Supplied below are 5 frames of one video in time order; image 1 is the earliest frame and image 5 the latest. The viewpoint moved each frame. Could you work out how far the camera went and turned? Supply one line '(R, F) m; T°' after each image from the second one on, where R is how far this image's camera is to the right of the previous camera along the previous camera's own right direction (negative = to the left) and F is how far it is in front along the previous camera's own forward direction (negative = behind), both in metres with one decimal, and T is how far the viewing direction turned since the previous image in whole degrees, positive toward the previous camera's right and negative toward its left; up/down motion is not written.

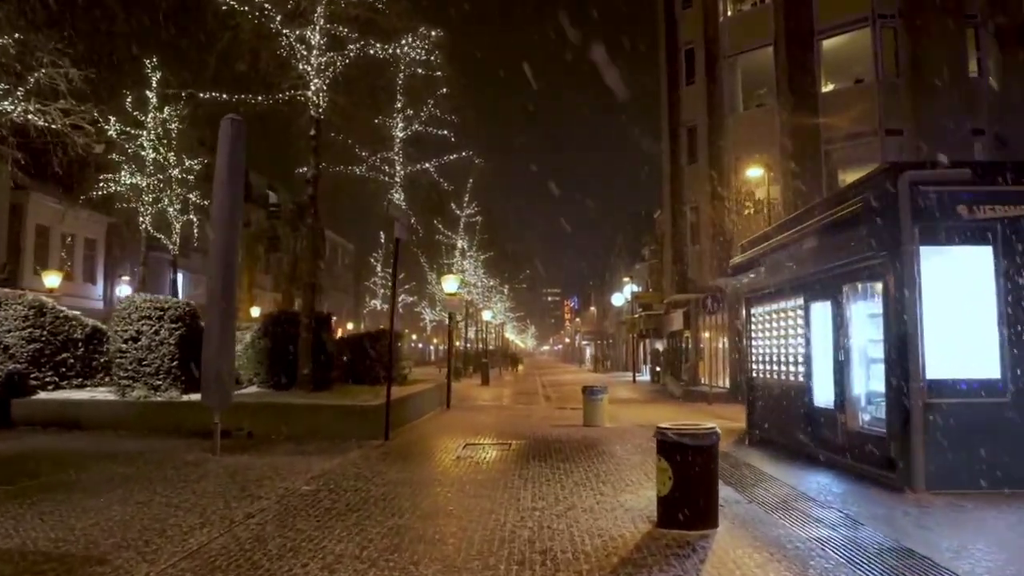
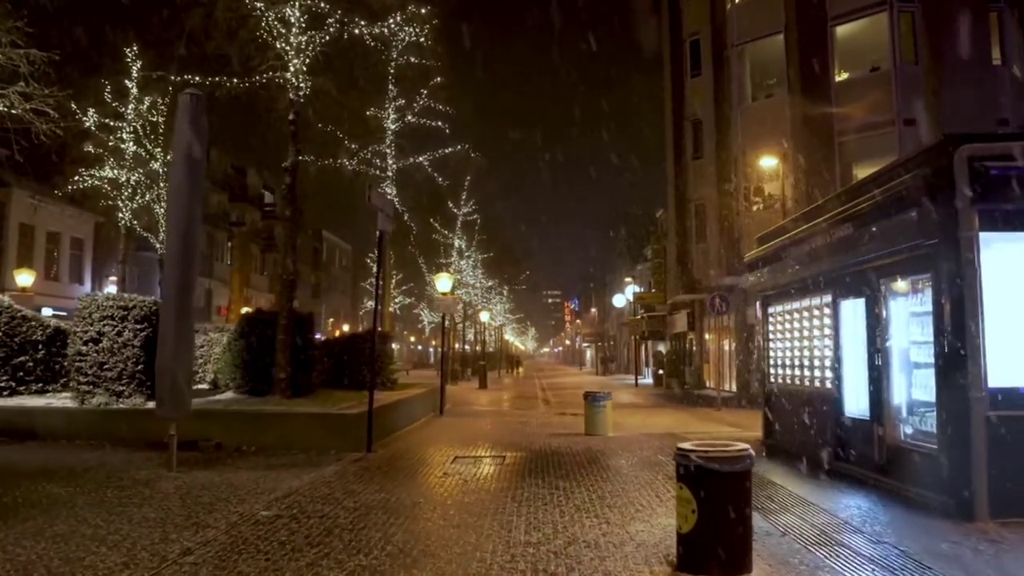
(+0.1, +1.3) m; 0°
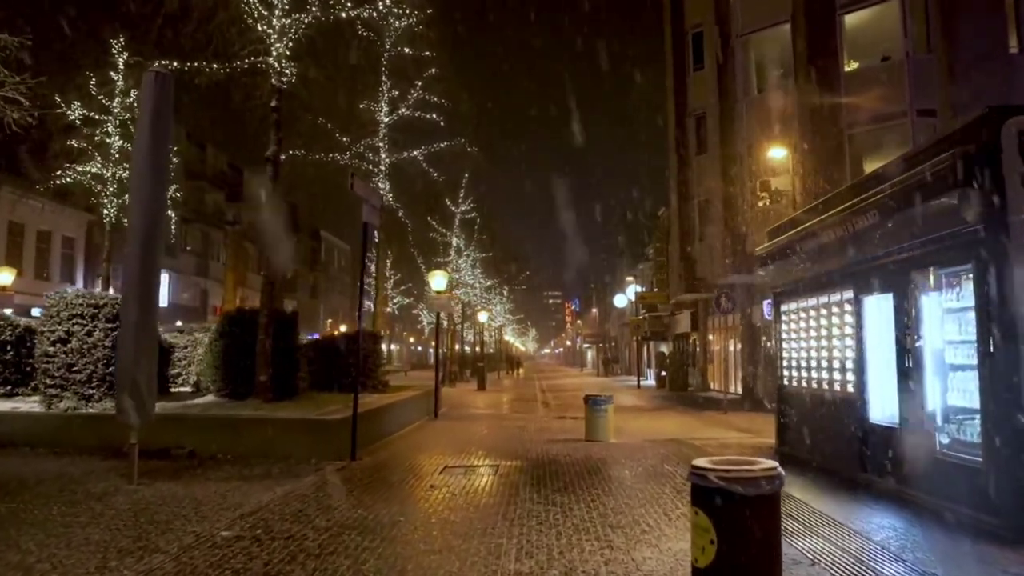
(+0.1, +0.9) m; 0°
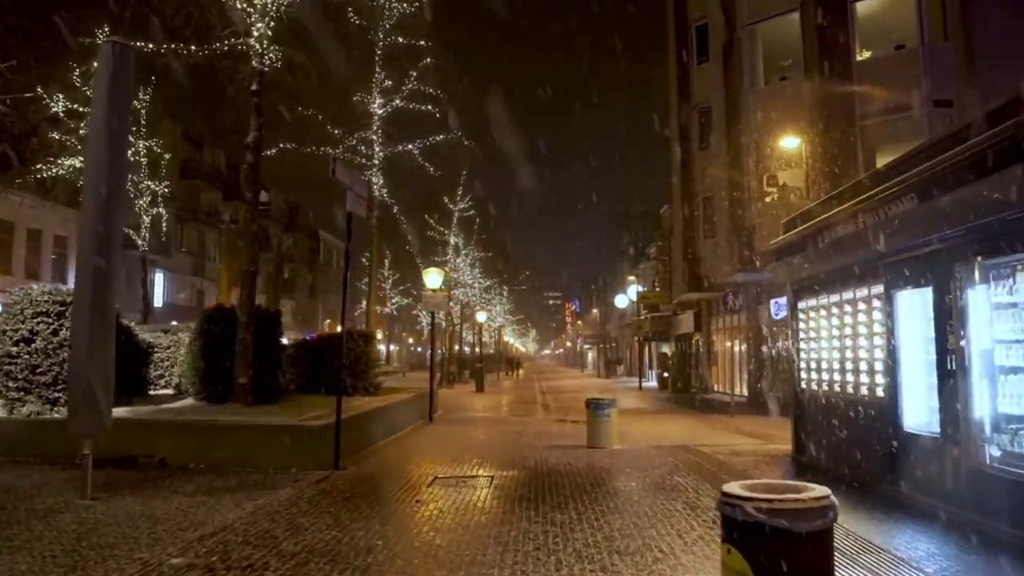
(+0.1, +0.9) m; 0°
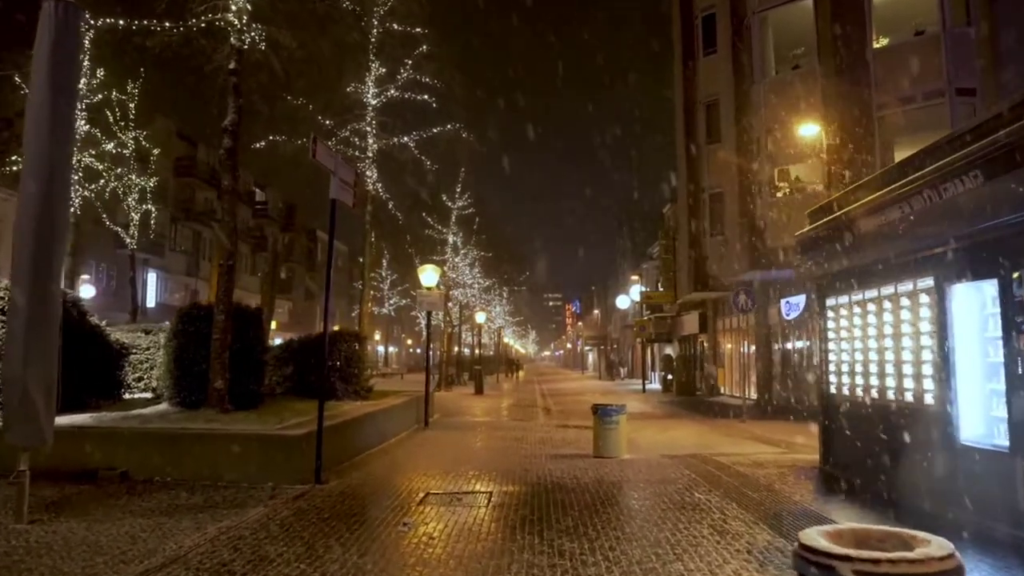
(0.0, +1.1) m; 0°
